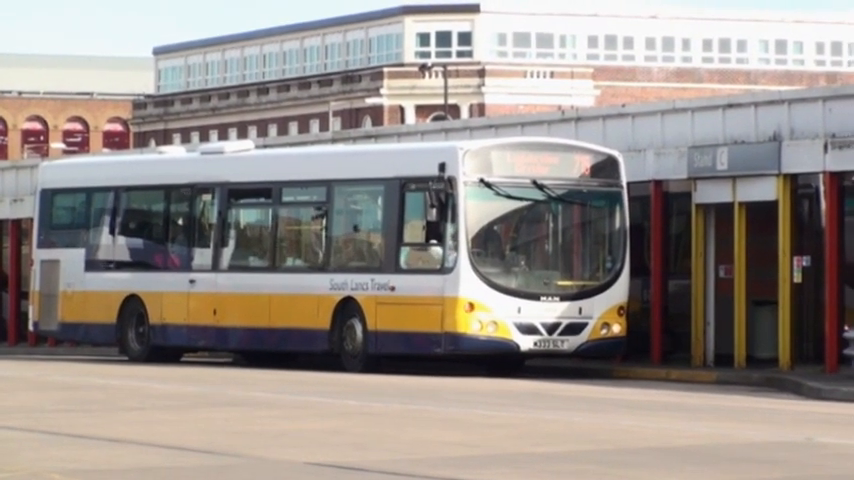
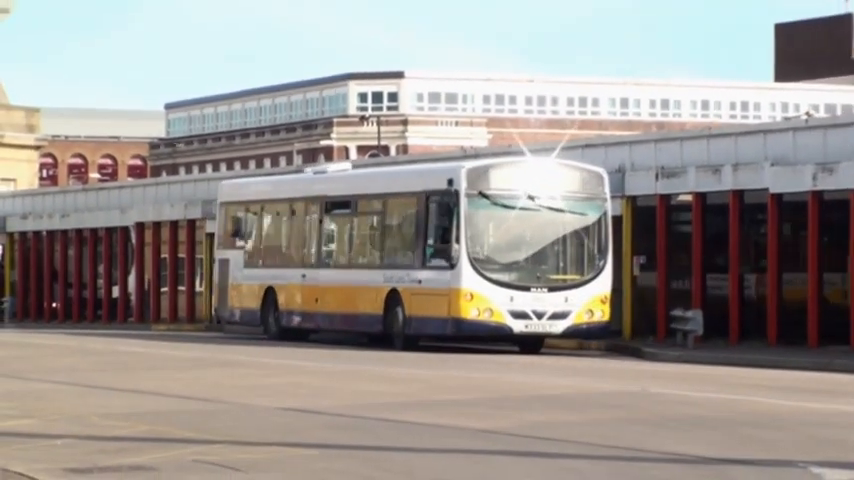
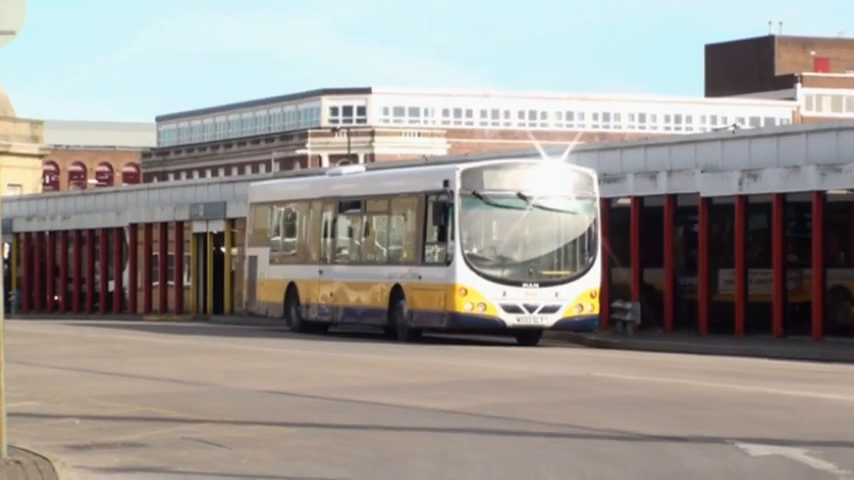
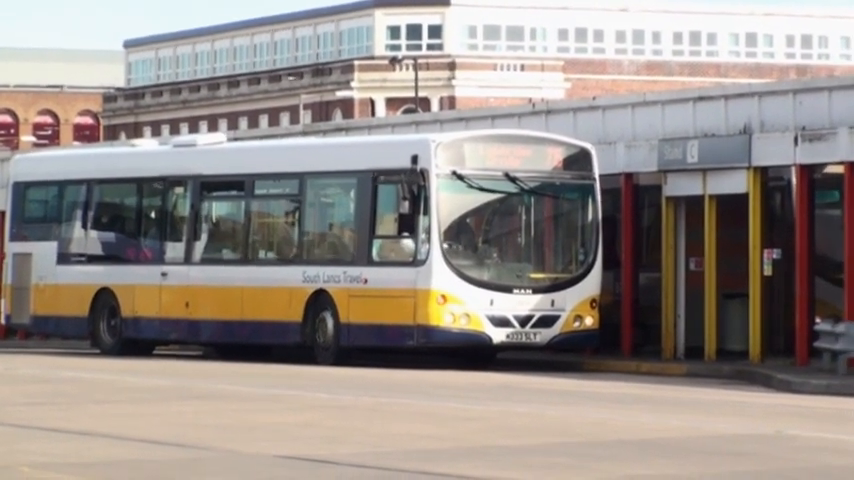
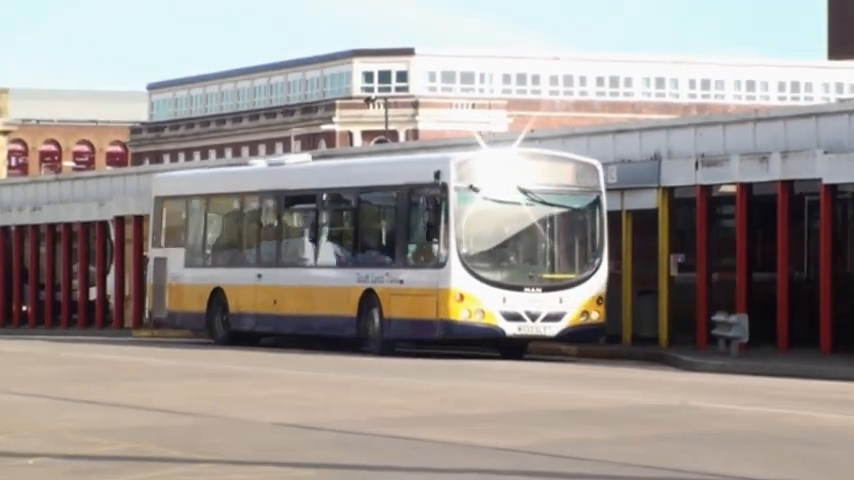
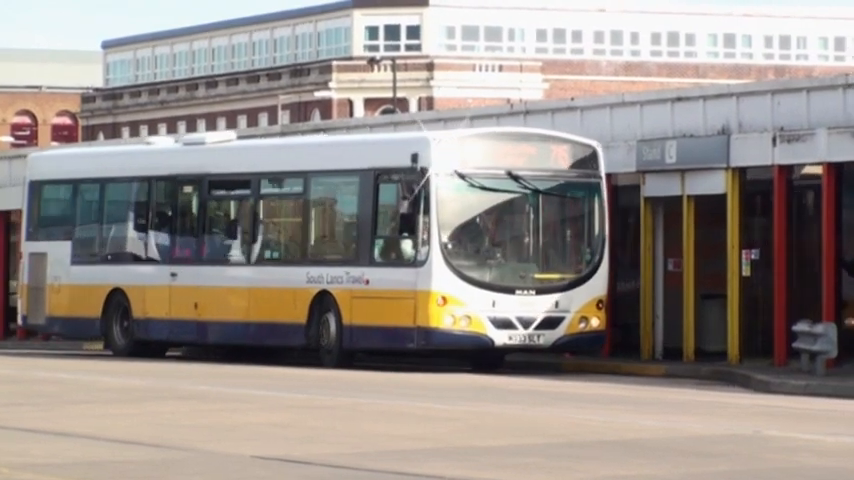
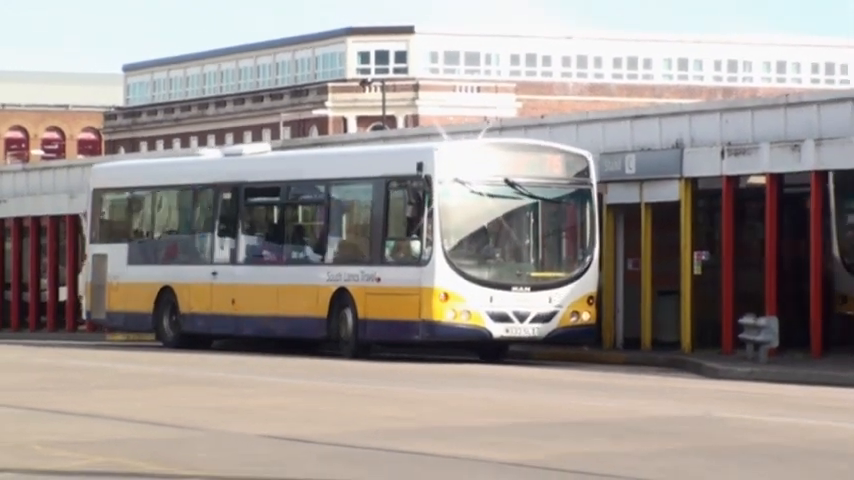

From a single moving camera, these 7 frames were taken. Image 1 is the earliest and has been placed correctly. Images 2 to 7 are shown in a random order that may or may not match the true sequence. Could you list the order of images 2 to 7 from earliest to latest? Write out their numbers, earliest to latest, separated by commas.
4, 6, 7, 5, 2, 3
